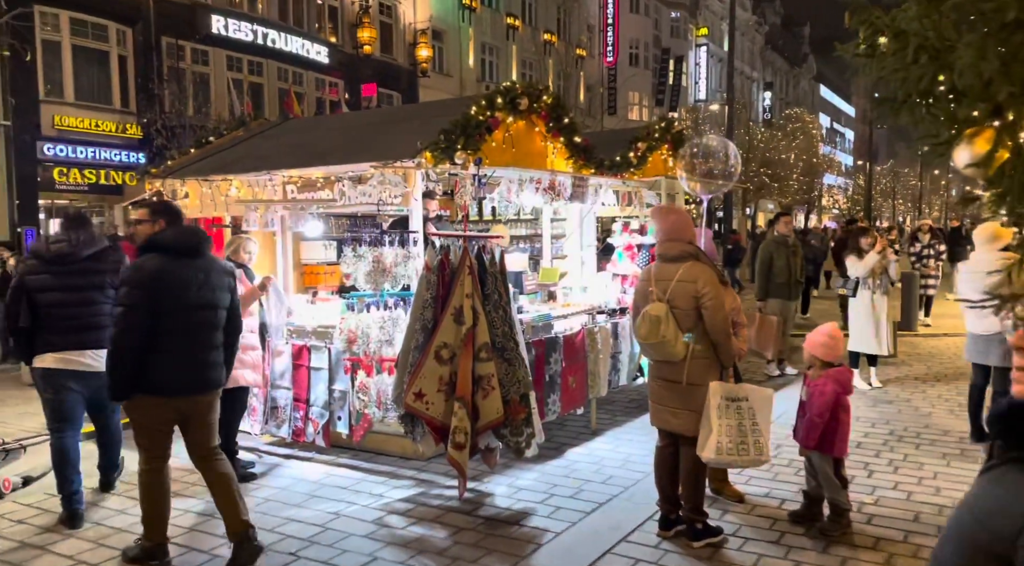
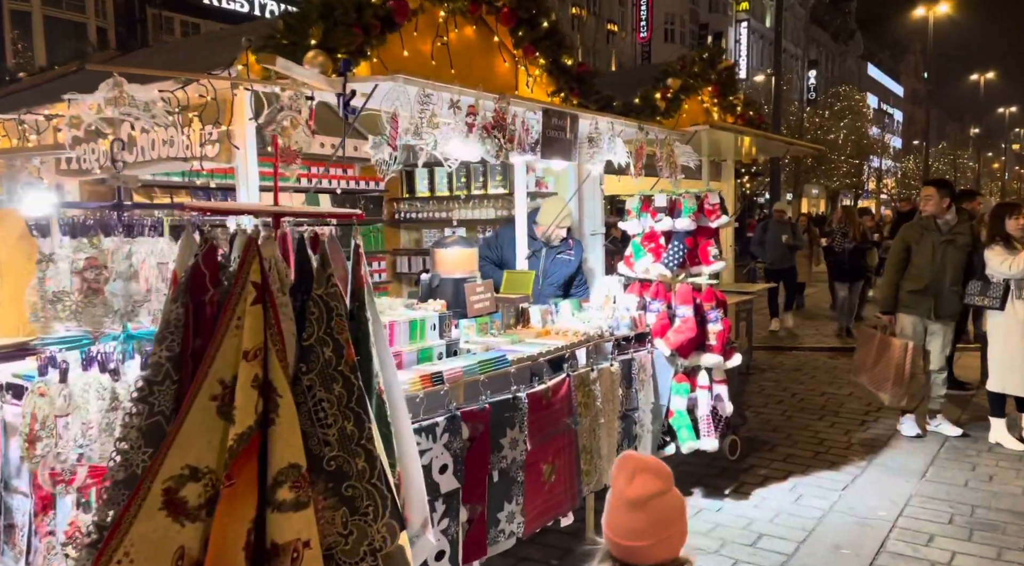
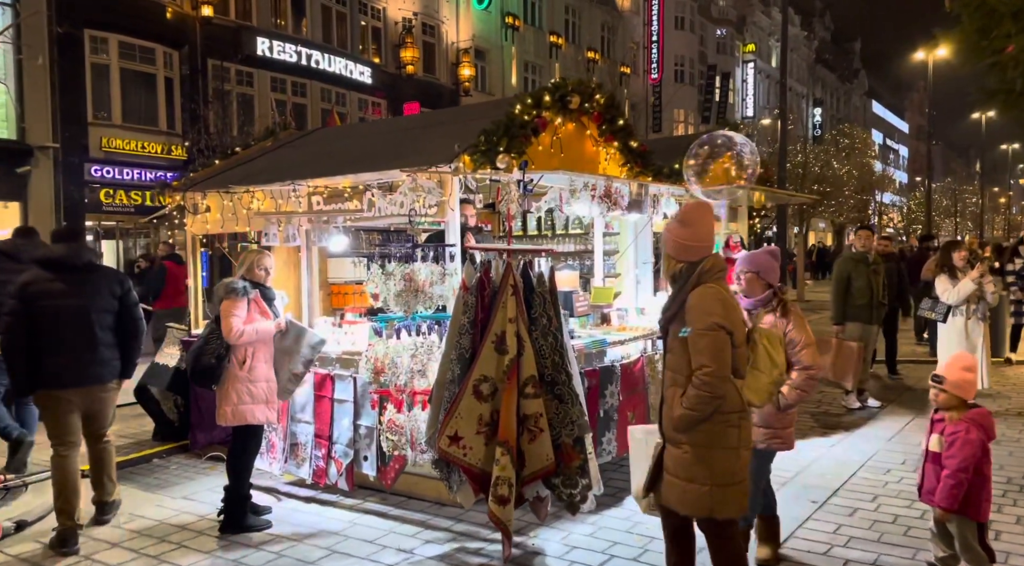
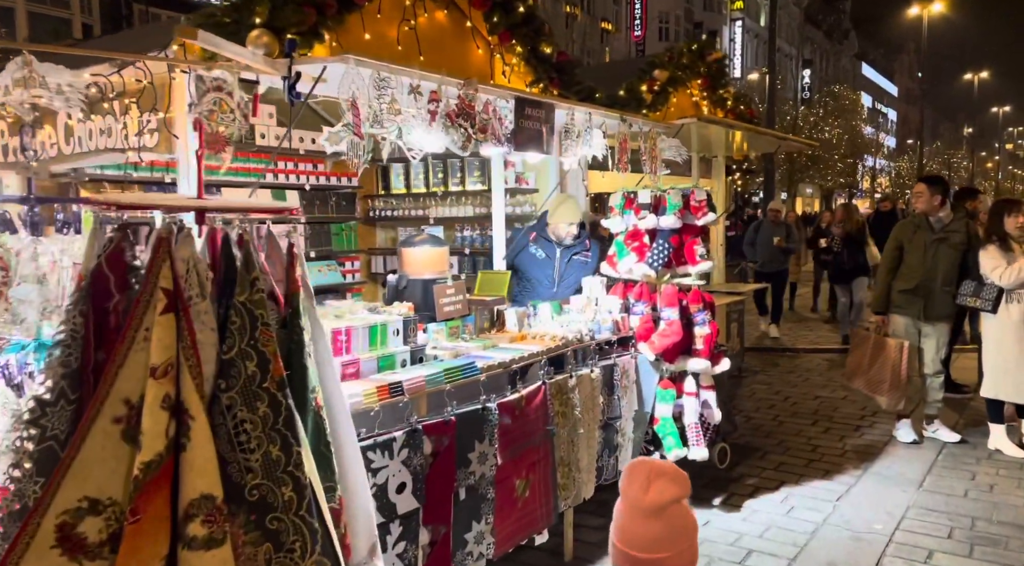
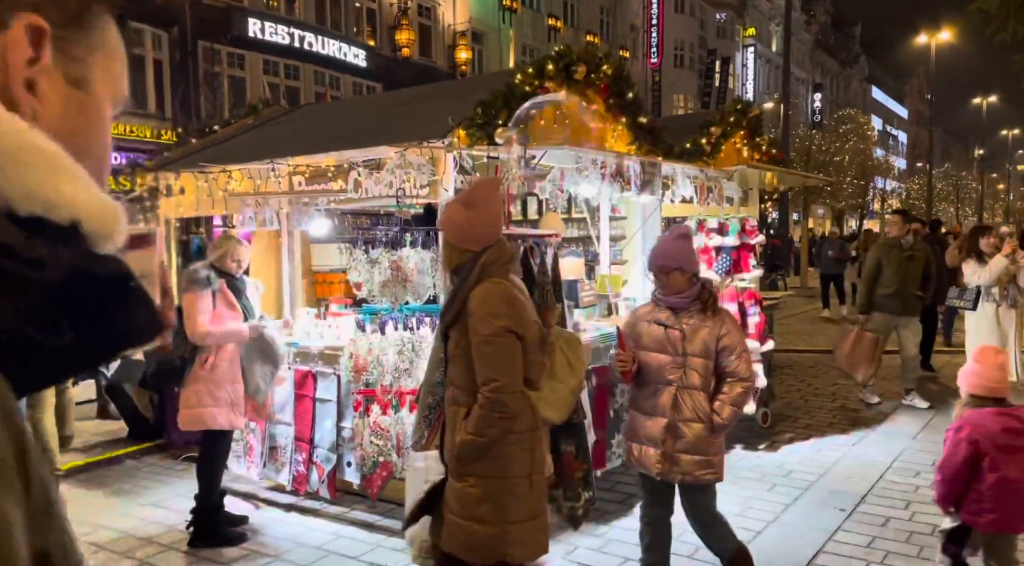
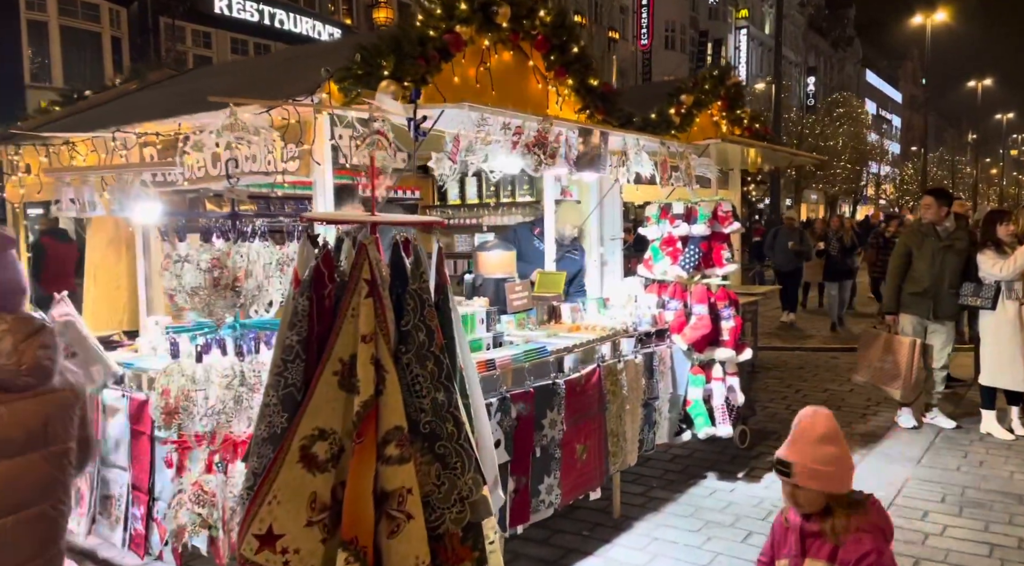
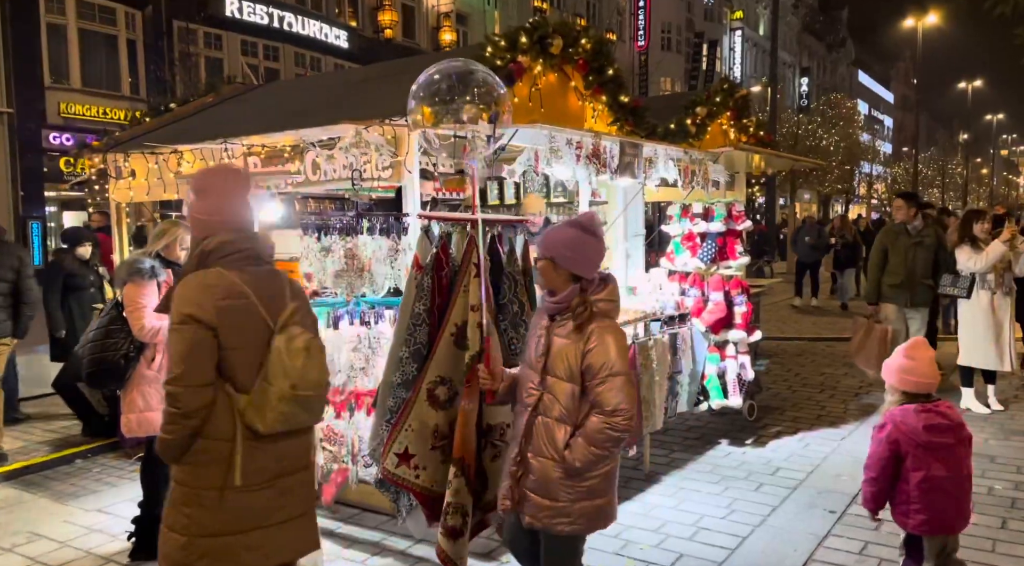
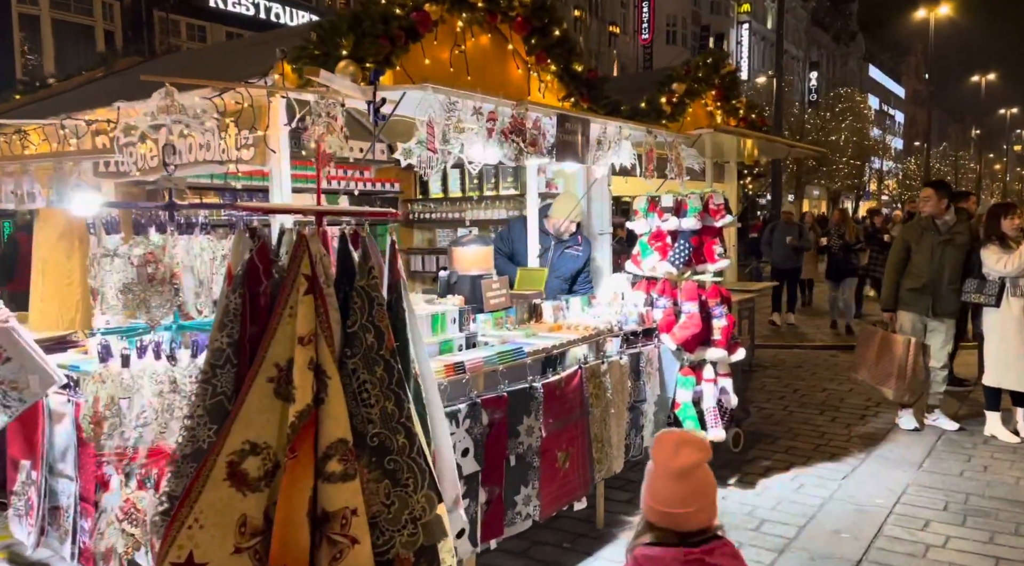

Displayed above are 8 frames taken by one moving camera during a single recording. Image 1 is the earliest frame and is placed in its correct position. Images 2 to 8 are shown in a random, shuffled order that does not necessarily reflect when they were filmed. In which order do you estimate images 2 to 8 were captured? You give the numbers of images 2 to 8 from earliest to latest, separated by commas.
3, 5, 7, 6, 8, 2, 4
